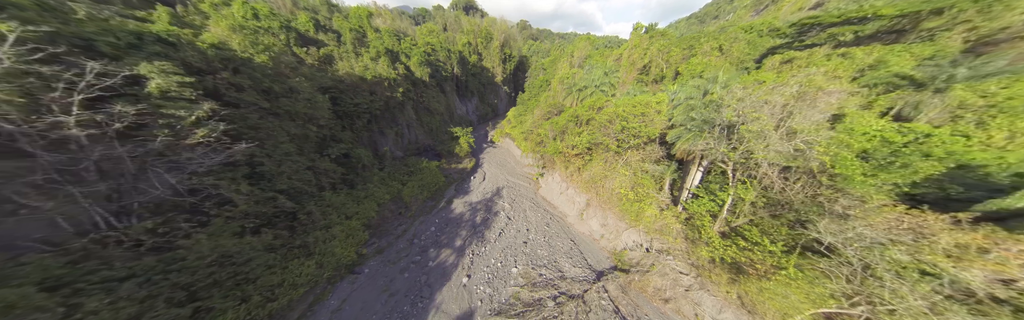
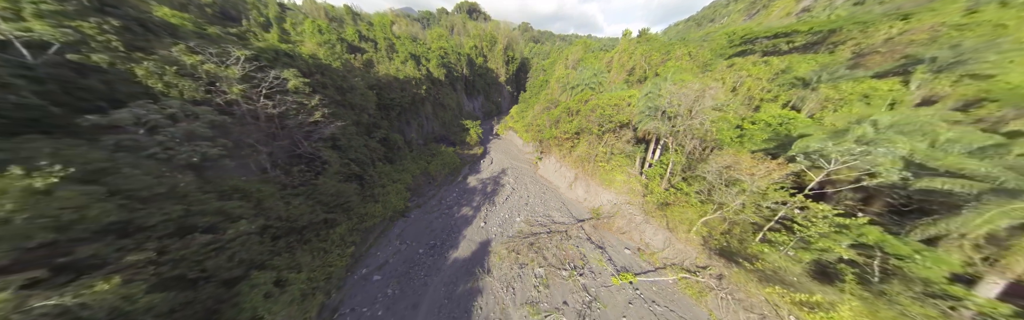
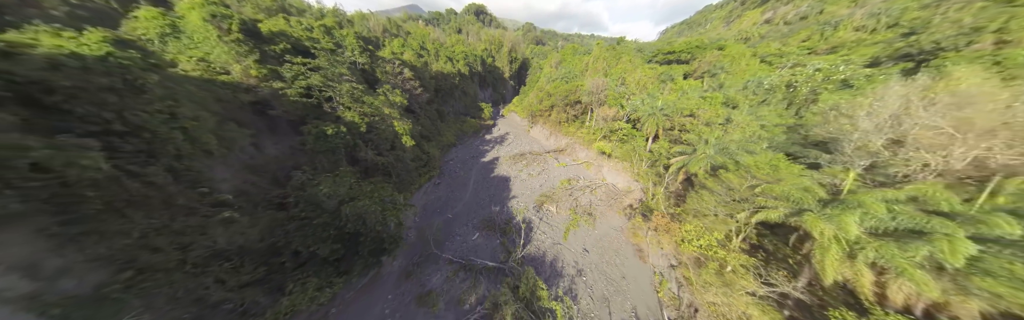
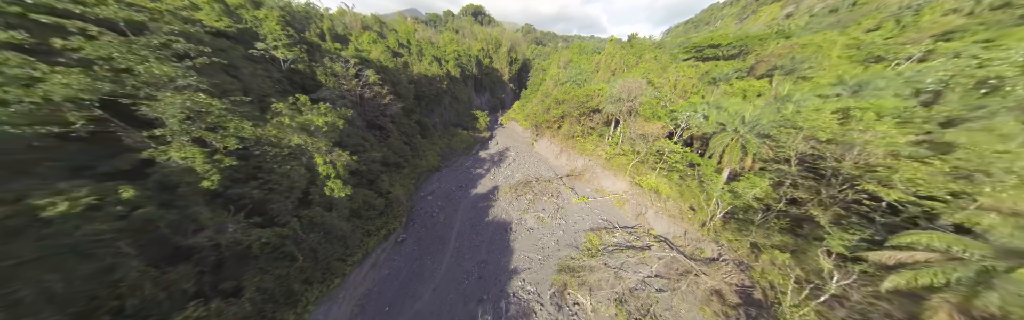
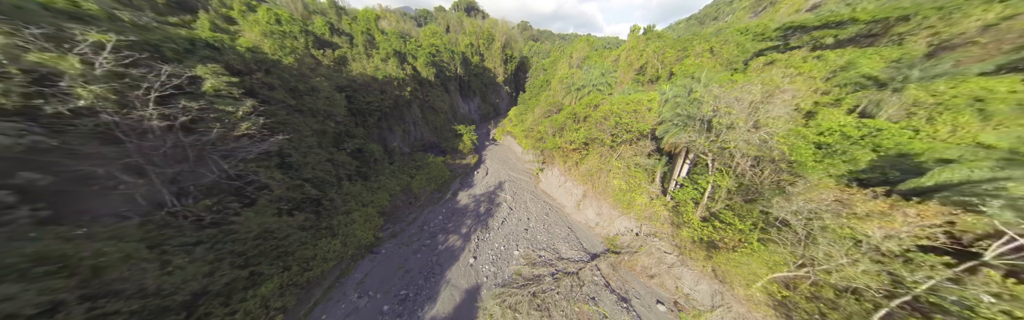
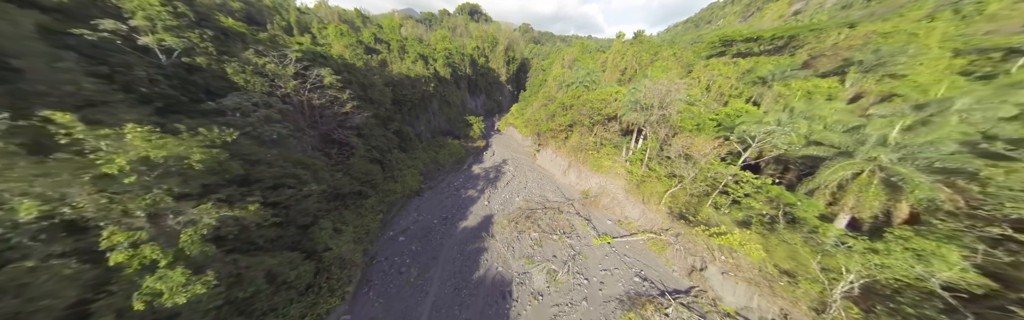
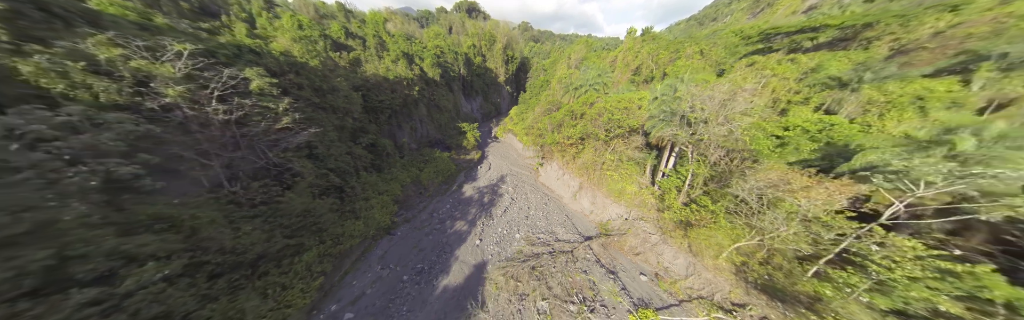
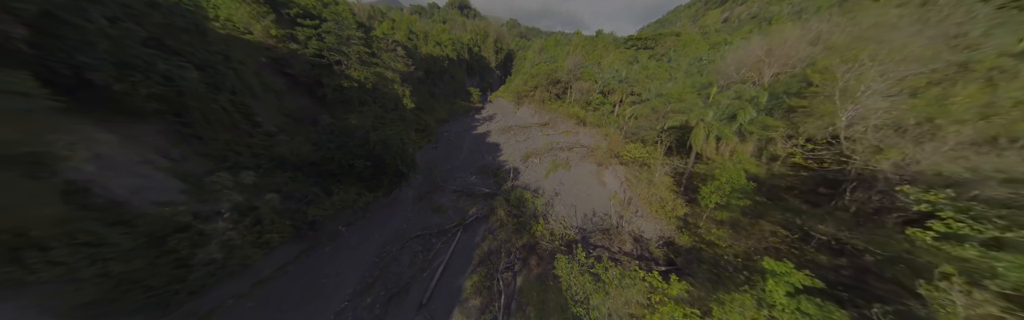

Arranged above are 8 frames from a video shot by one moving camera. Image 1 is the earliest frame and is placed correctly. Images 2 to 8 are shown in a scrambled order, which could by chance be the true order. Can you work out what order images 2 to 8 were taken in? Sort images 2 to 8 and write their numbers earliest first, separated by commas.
5, 7, 2, 6, 4, 3, 8
